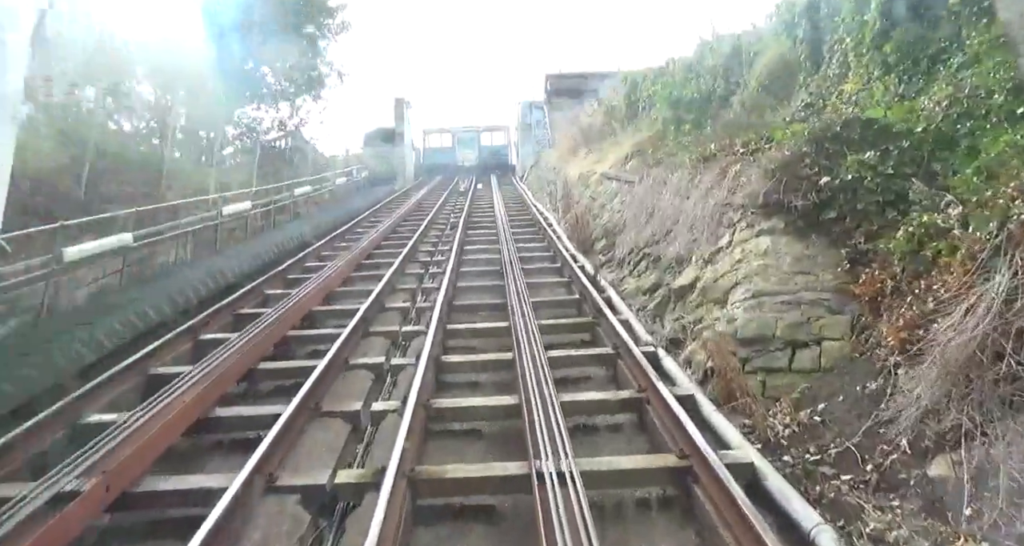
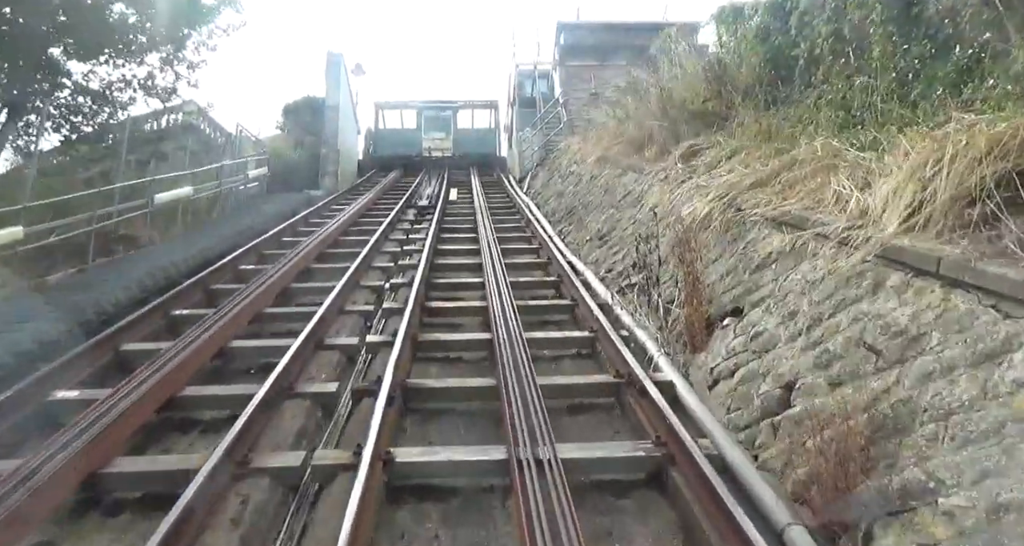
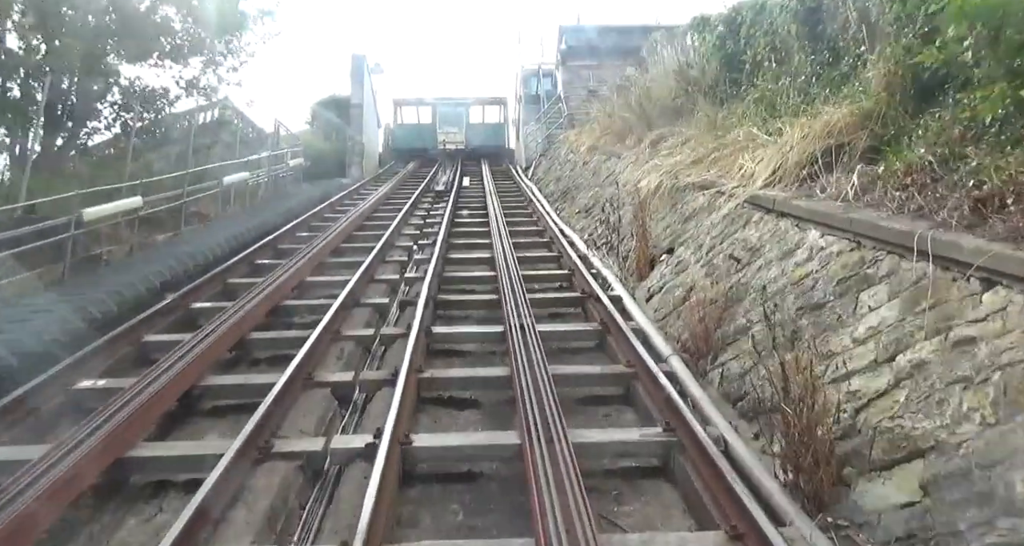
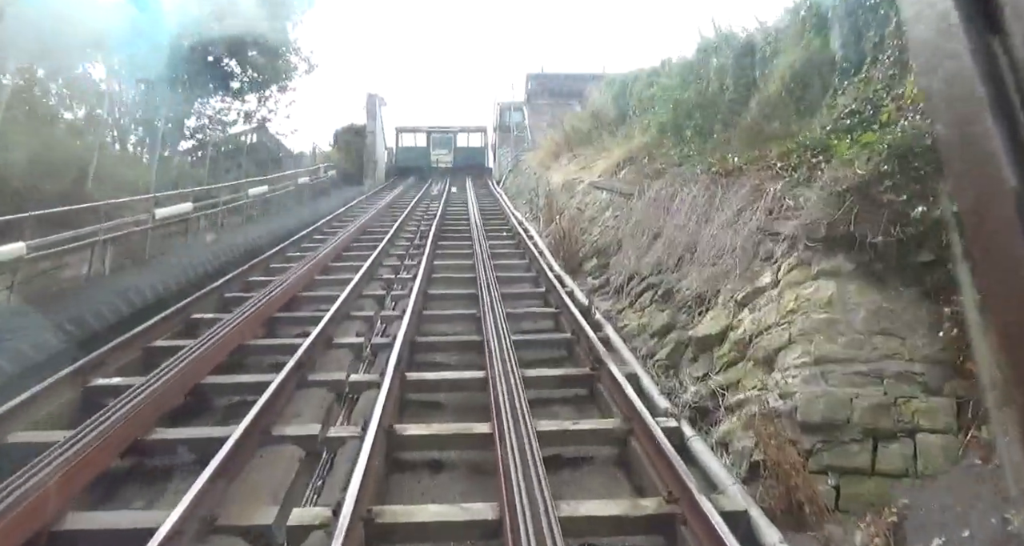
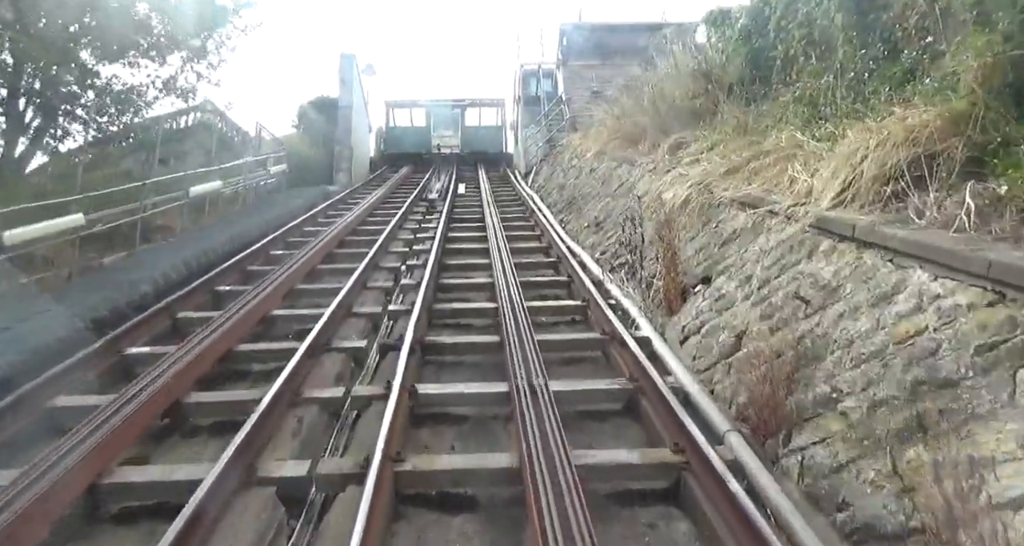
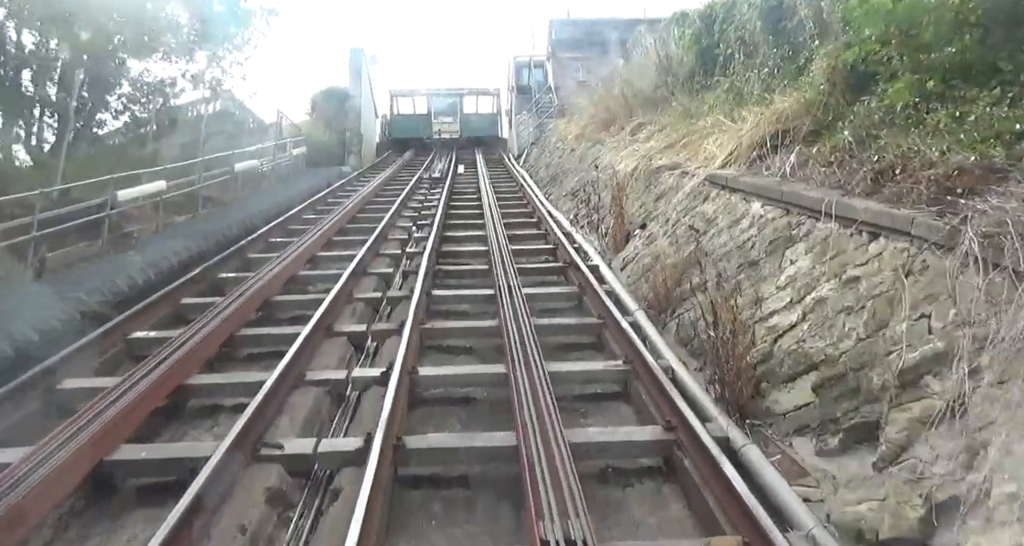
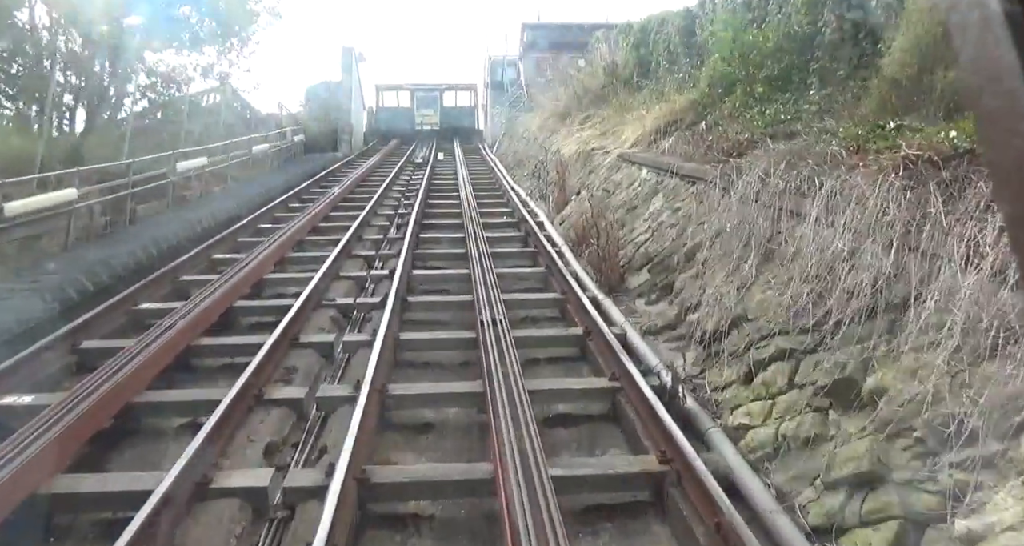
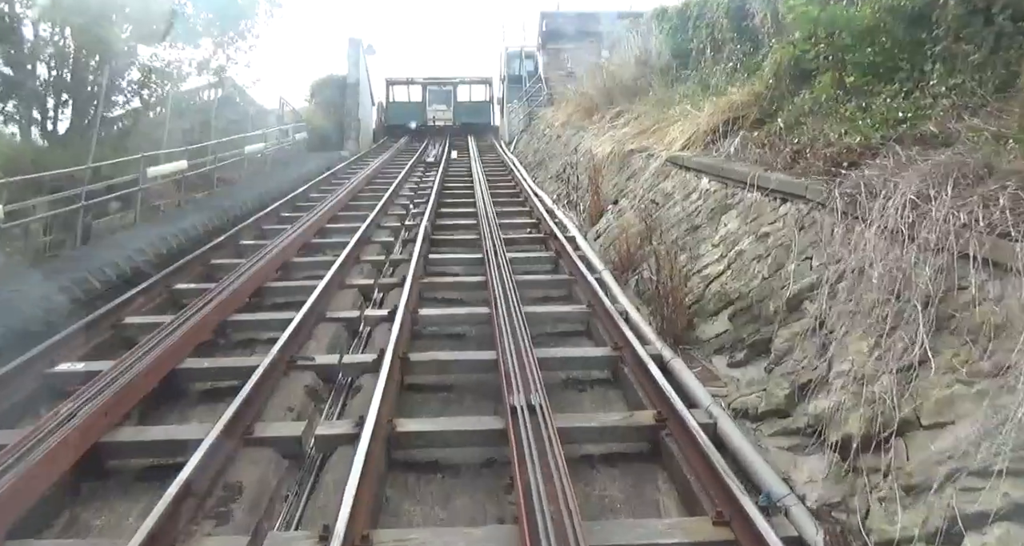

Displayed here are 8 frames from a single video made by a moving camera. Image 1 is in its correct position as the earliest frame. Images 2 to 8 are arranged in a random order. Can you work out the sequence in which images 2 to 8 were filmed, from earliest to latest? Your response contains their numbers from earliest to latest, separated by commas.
4, 7, 8, 6, 3, 5, 2
